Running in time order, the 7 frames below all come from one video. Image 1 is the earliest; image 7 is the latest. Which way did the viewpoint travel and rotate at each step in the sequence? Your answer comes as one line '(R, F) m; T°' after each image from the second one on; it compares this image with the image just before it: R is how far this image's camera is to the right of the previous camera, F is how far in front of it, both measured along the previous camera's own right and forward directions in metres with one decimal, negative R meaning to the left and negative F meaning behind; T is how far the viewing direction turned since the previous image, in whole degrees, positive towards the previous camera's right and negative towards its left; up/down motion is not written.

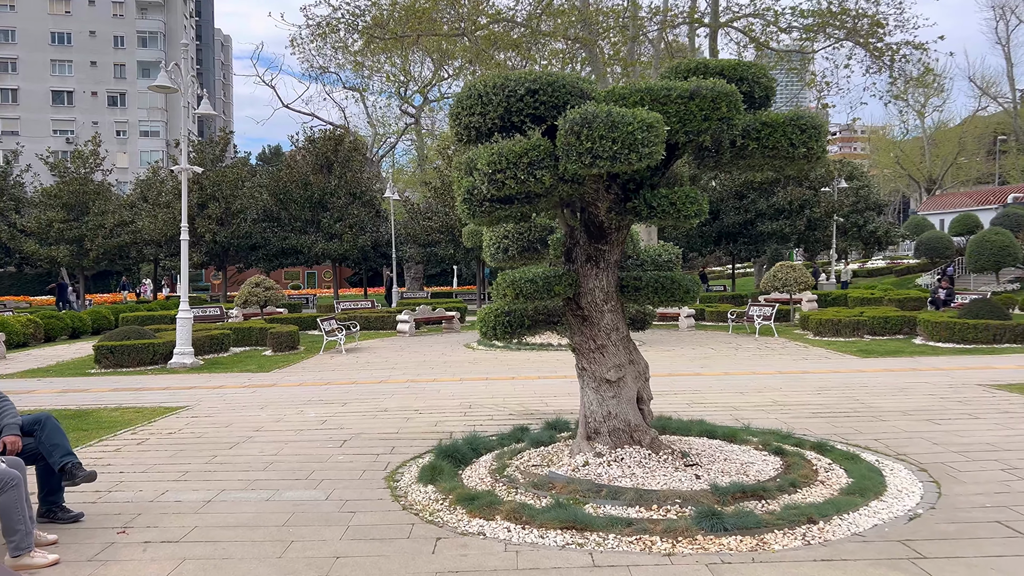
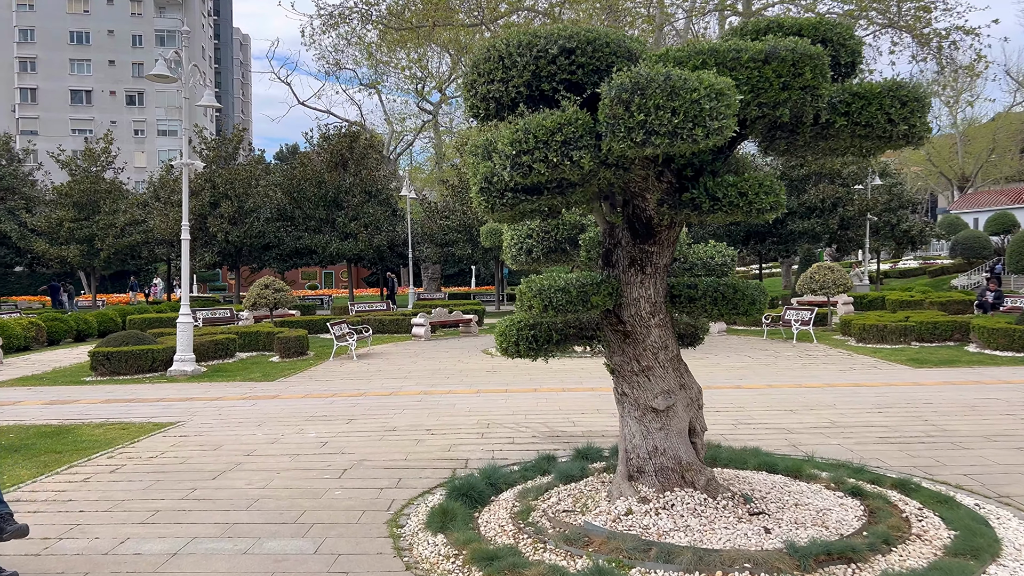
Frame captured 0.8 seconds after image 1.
(0.0, +0.9) m; -1°
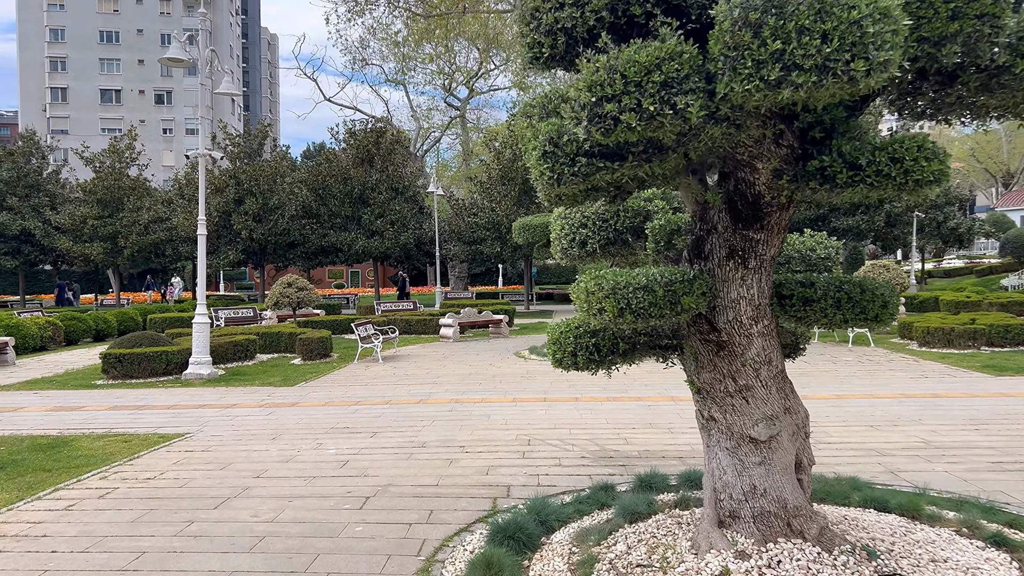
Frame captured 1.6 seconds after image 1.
(-0.2, +0.9) m; -2°
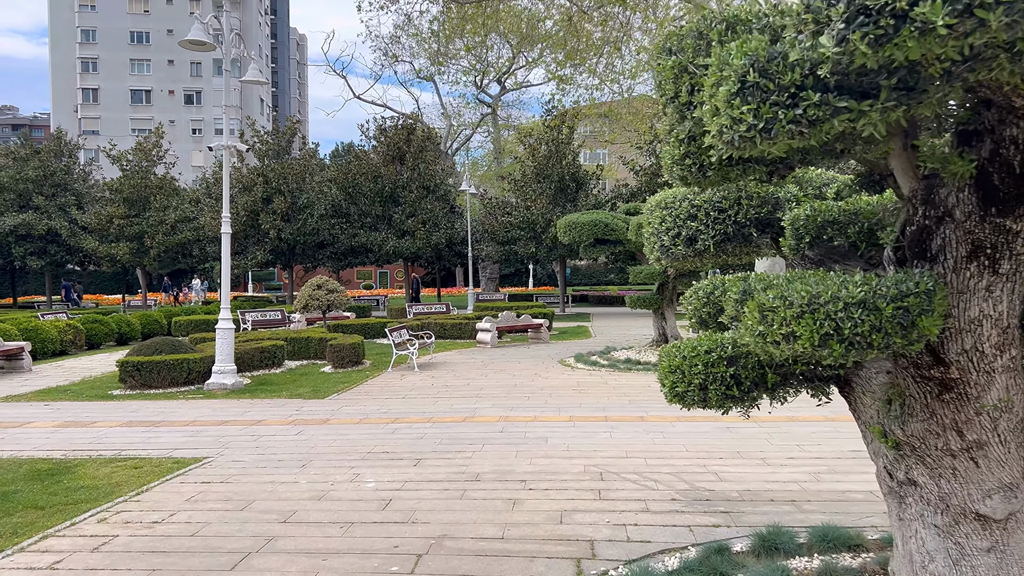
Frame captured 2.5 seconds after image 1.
(-0.3, +1.0) m; -2°
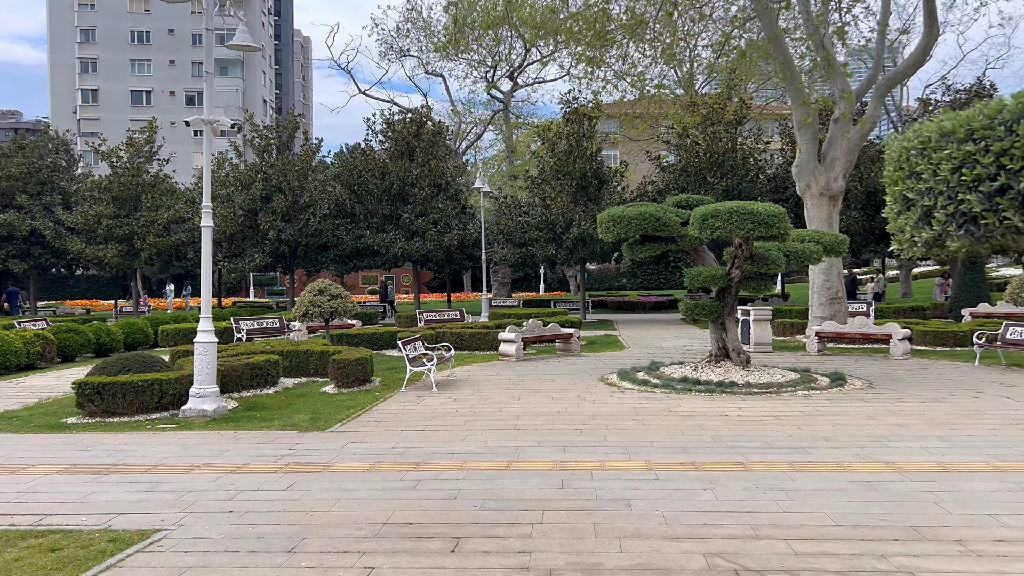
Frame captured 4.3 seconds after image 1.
(-0.4, +1.9) m; 0°
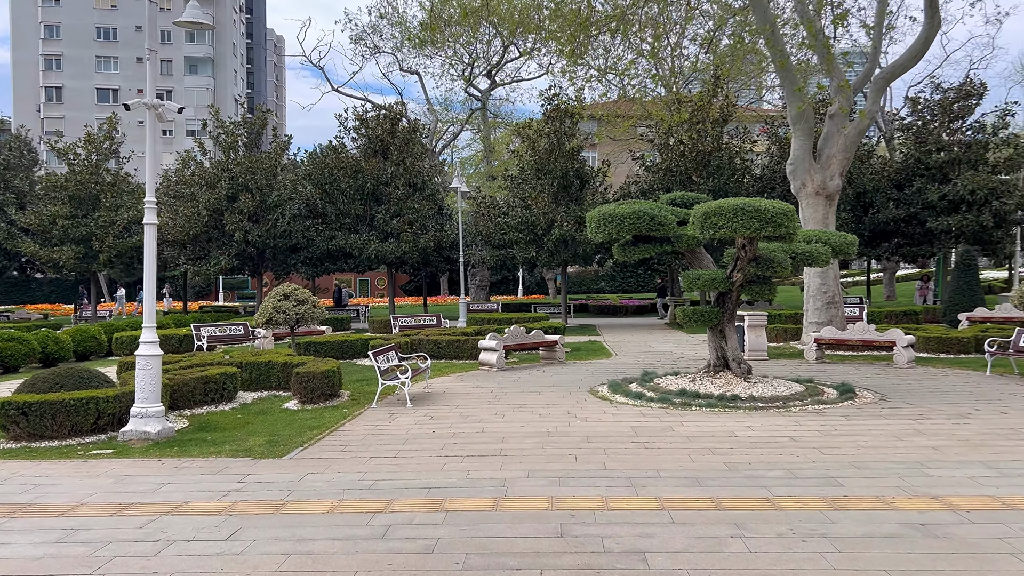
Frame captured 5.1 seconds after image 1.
(-0.1, +0.9) m; +2°
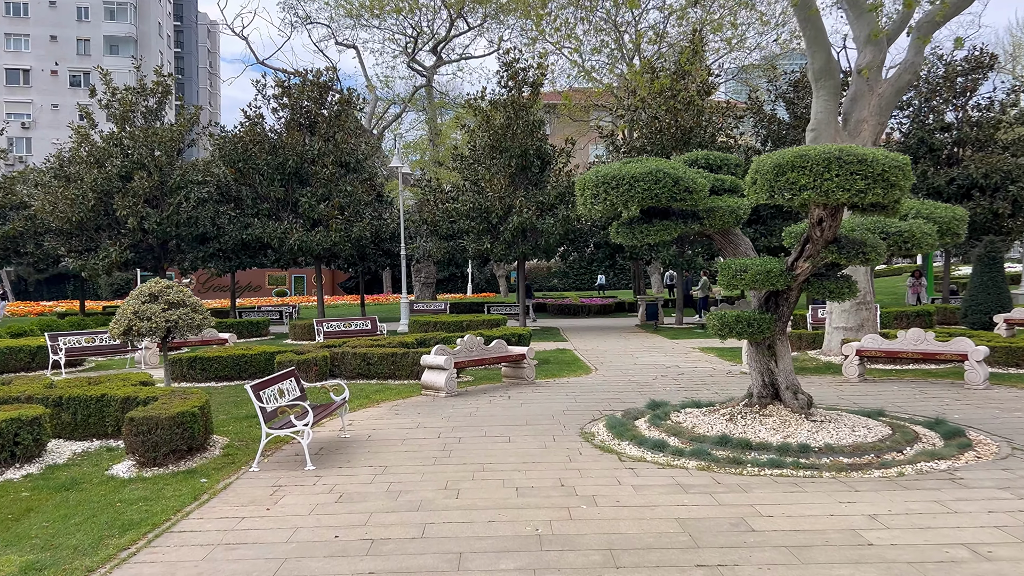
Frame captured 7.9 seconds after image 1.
(-0.1, +3.3) m; +4°
